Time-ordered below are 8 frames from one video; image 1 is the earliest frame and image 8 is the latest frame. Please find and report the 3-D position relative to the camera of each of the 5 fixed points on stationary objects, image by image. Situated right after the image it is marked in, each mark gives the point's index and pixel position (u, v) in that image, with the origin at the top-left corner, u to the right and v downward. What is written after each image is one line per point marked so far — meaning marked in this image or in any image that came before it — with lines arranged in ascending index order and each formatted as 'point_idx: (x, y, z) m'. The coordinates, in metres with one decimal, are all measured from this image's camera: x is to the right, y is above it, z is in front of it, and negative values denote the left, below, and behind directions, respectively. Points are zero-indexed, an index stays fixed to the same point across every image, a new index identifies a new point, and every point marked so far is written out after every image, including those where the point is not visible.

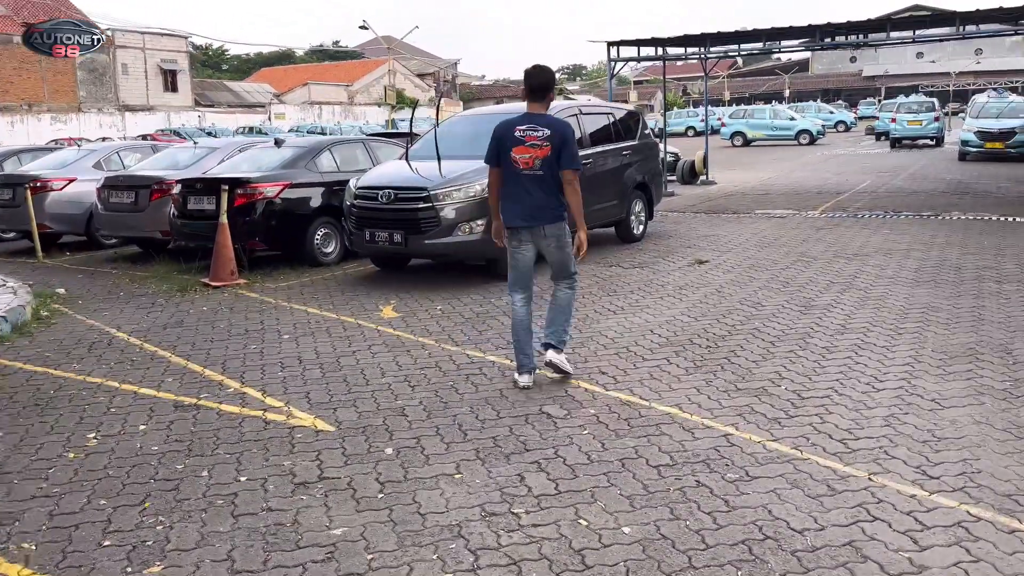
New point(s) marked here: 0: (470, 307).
0: (-0.3, -0.2, +6.8) m
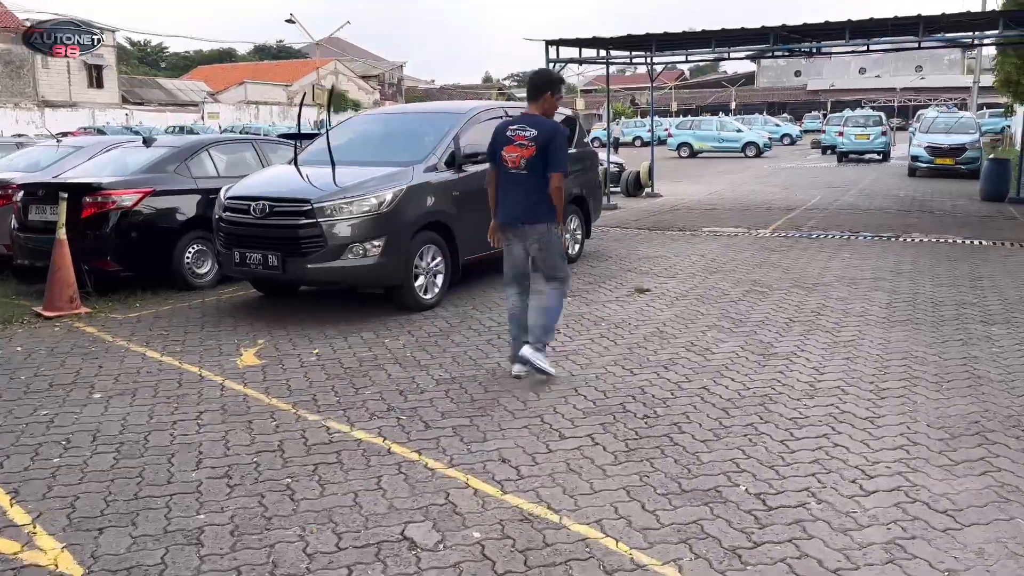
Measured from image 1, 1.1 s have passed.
0: (-1.0, -0.4, +5.5) m
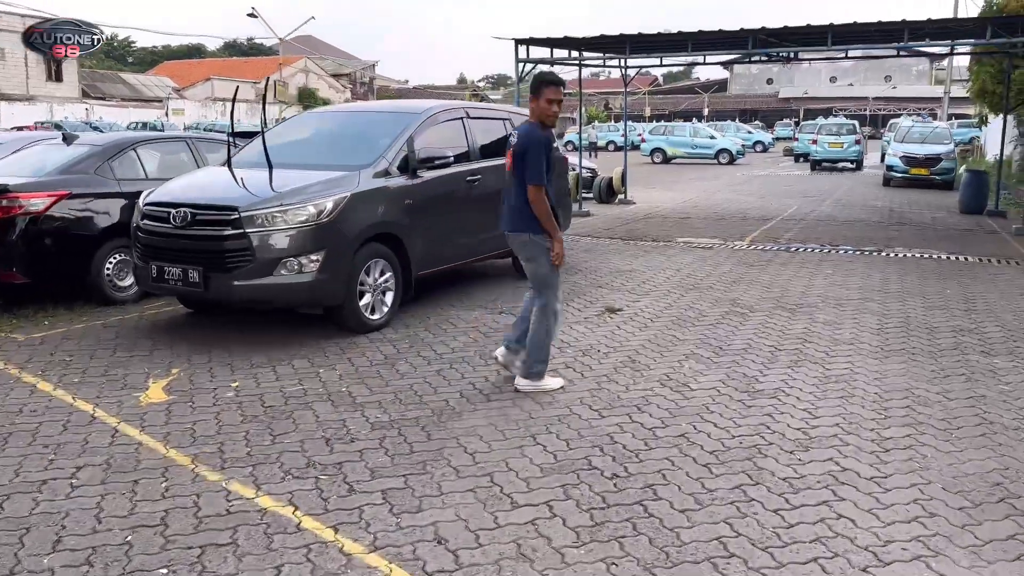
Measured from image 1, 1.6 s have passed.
0: (-1.3, -0.6, +4.7) m
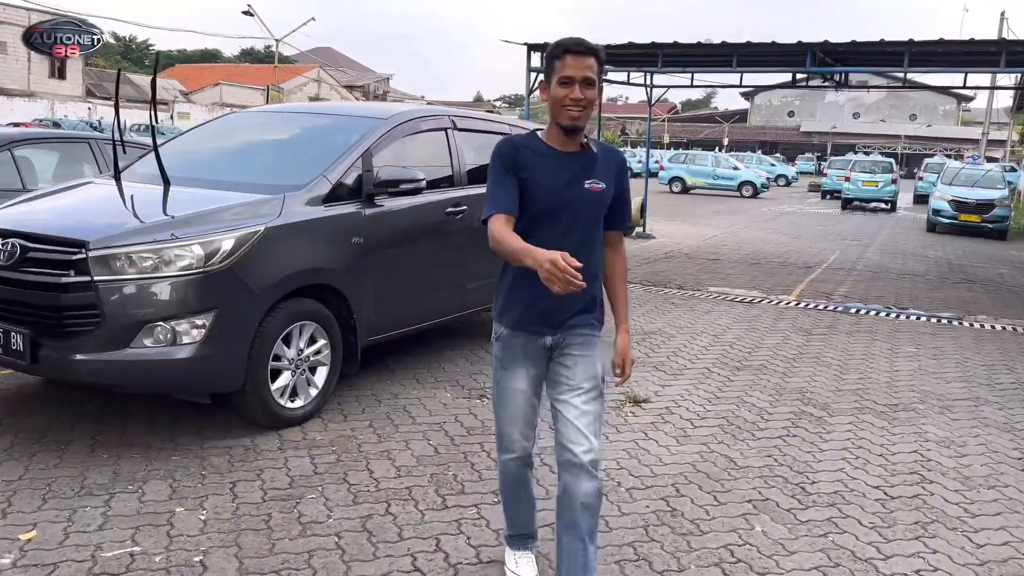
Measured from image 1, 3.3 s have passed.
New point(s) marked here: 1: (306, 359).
0: (-1.4, -0.9, +2.9) m
1: (-1.1, -0.4, +4.3) m
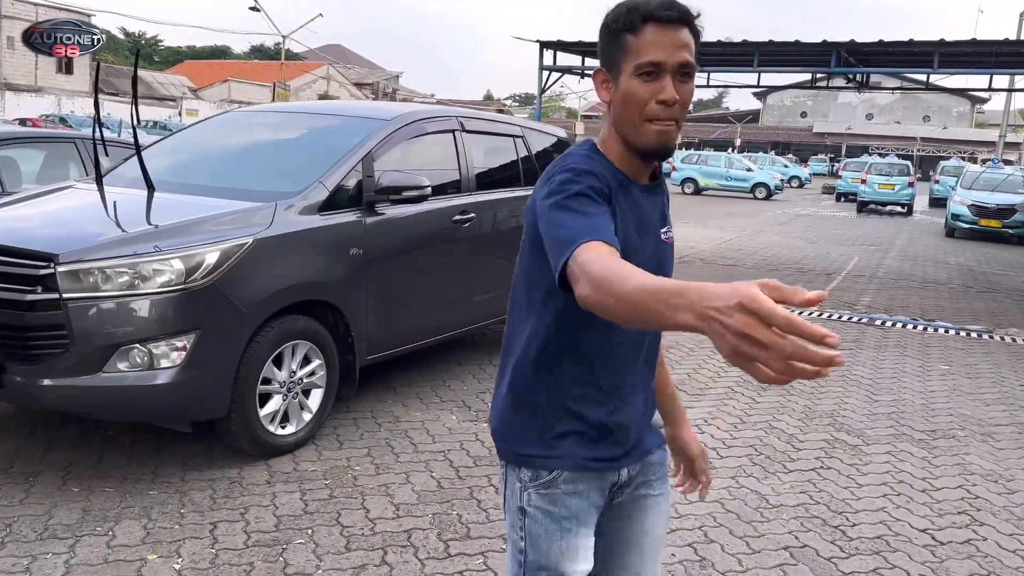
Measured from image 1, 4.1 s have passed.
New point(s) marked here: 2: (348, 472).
0: (-1.4, -1.0, +2.6) m
1: (-1.0, -0.4, +3.9) m
2: (-0.7, -0.8, +3.7) m
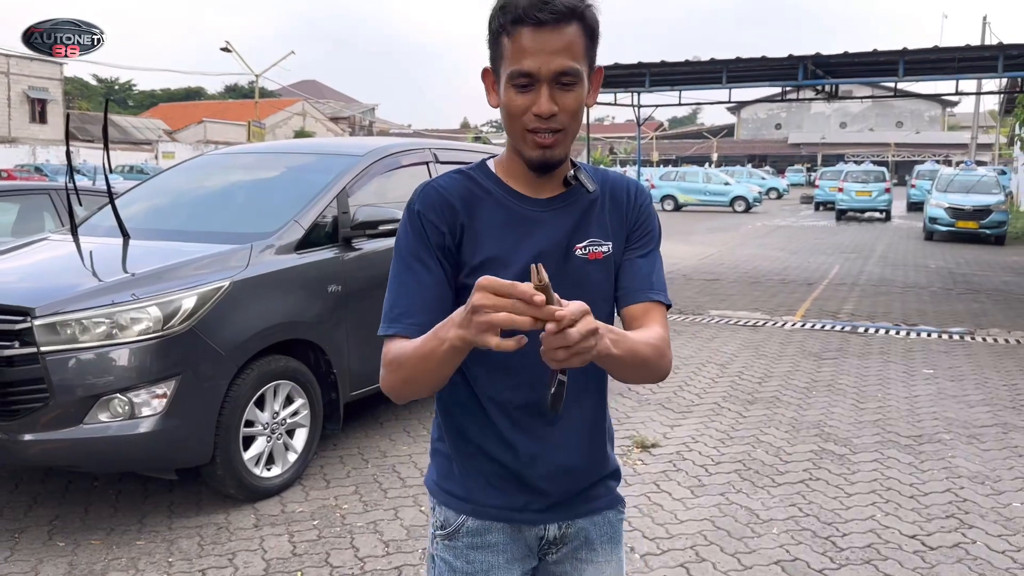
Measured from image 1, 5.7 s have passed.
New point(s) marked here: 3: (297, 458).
0: (-1.4, -1.1, +2.5) m
1: (-1.1, -0.6, +3.9) m
2: (-0.8, -1.0, +3.7) m
3: (-1.0, -0.8, +4.0) m
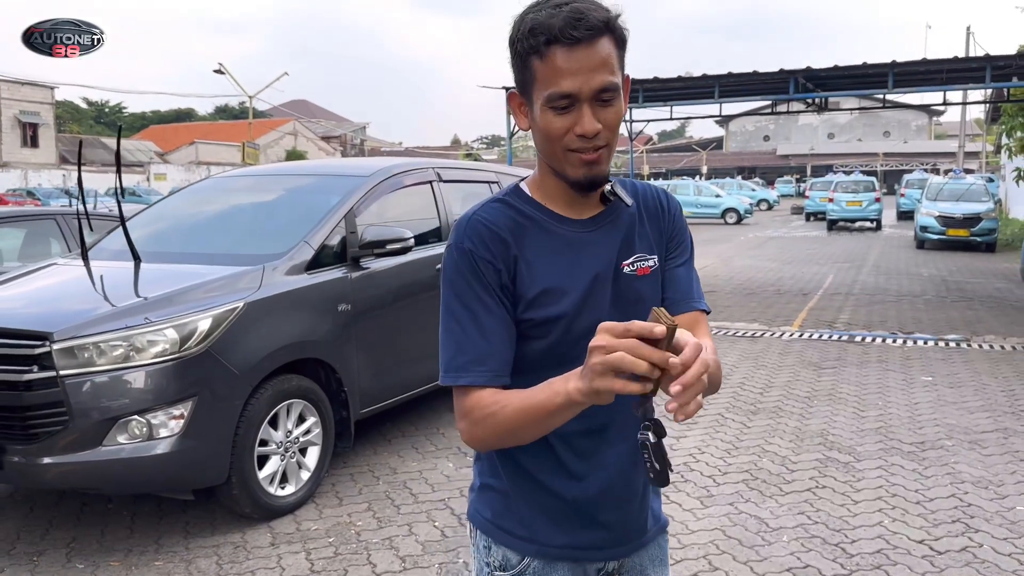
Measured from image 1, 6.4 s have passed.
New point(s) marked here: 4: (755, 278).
0: (-1.4, -1.2, +2.5) m
1: (-1.0, -0.7, +4.0) m
2: (-0.7, -1.1, +3.7) m
3: (-1.0, -0.9, +4.1) m
4: (+4.0, +0.2, +13.5) m
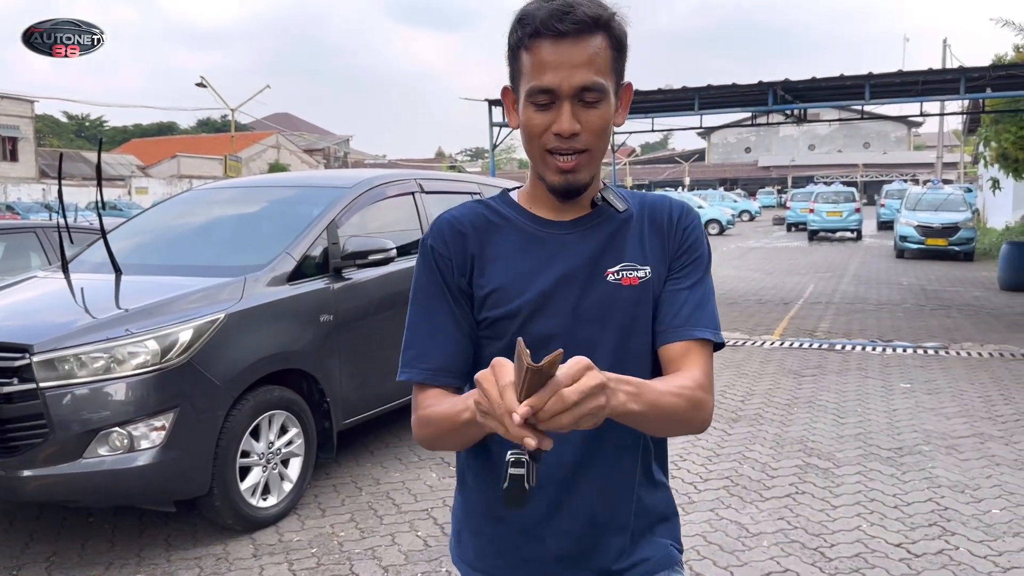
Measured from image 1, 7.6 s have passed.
0: (-1.4, -1.2, +2.5) m
1: (-1.1, -0.8, +4.0) m
2: (-0.8, -1.1, +3.7) m
3: (-1.1, -1.0, +4.1) m
4: (+3.7, 0.0, +13.6) m
